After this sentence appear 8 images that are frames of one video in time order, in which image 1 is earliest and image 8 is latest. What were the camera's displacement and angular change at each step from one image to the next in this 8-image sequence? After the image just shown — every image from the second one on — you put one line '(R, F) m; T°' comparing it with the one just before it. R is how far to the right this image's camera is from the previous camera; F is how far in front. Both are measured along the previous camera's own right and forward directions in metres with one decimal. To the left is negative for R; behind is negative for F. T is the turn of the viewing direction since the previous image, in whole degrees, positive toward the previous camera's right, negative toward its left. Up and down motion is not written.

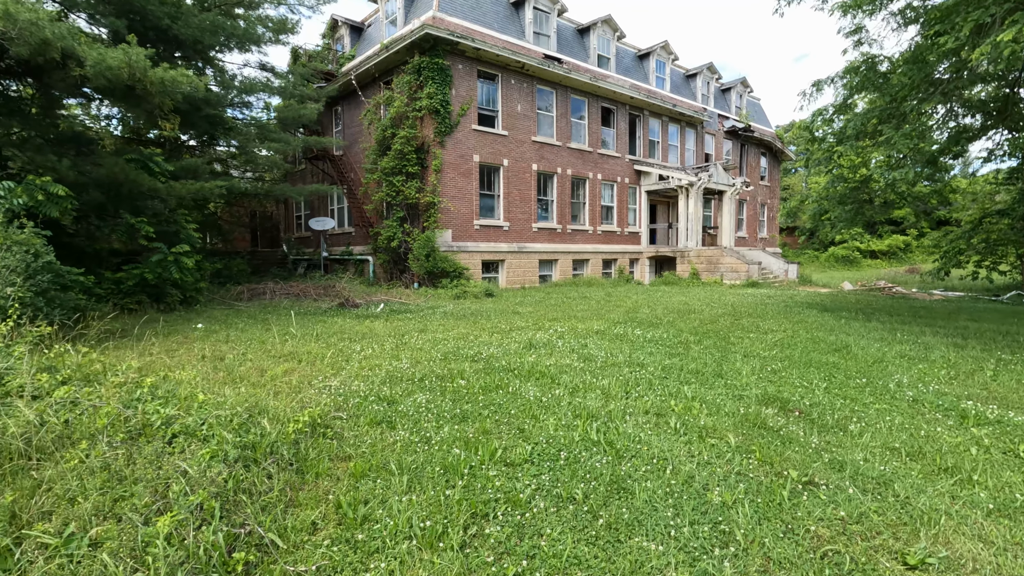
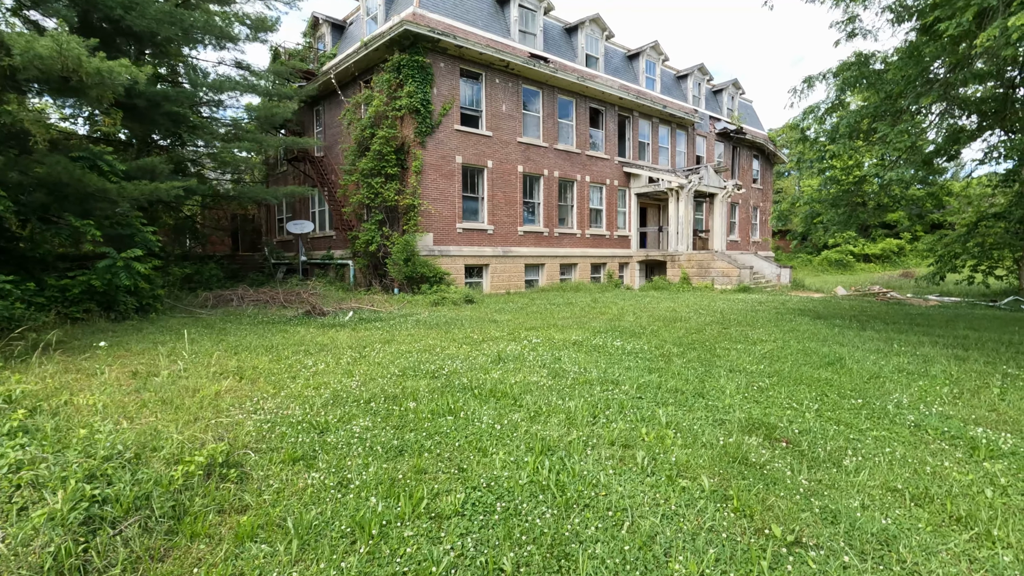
(+0.3, +0.5) m; 0°
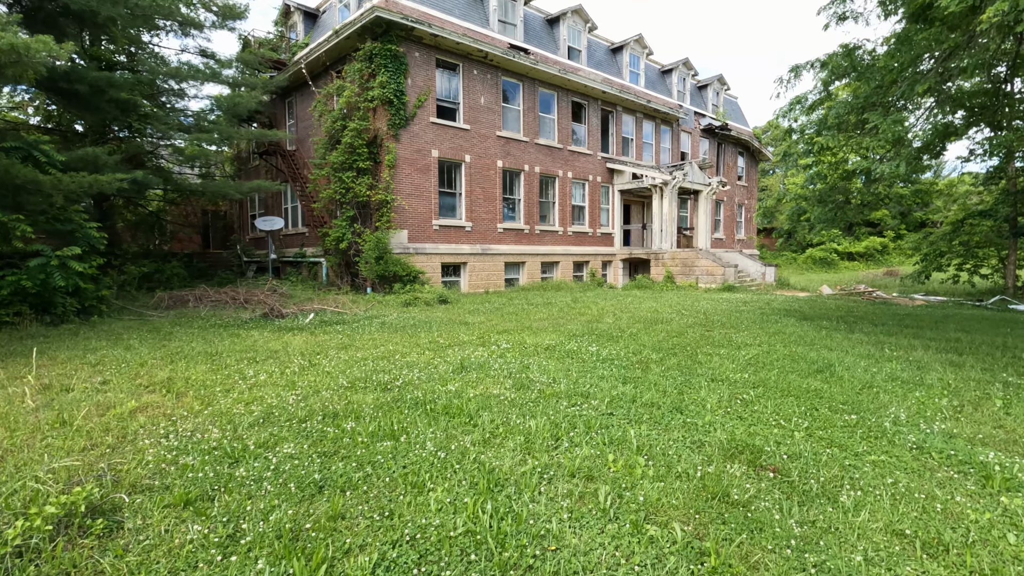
(+0.2, +0.5) m; +1°
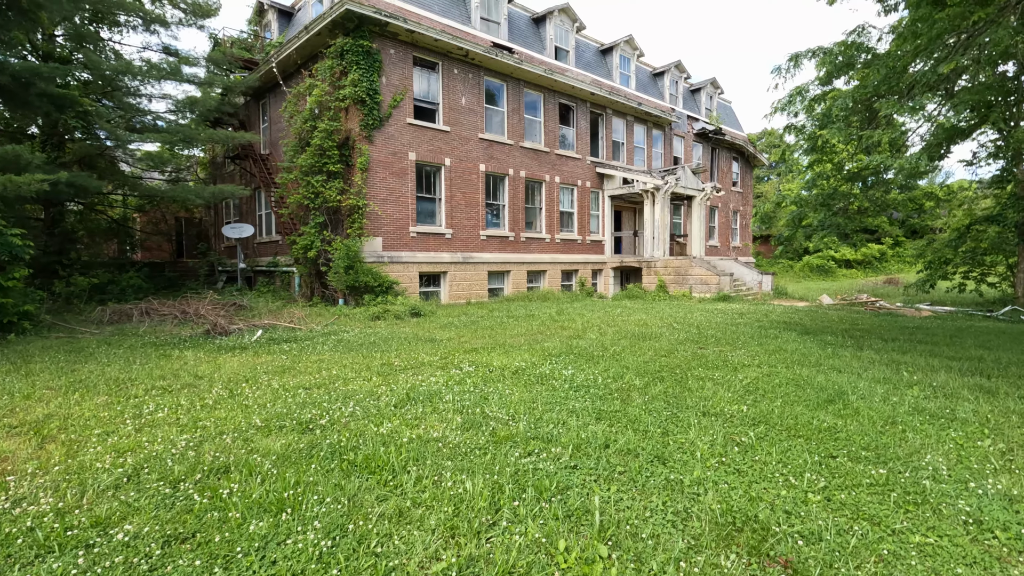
(+0.3, +0.8) m; 0°
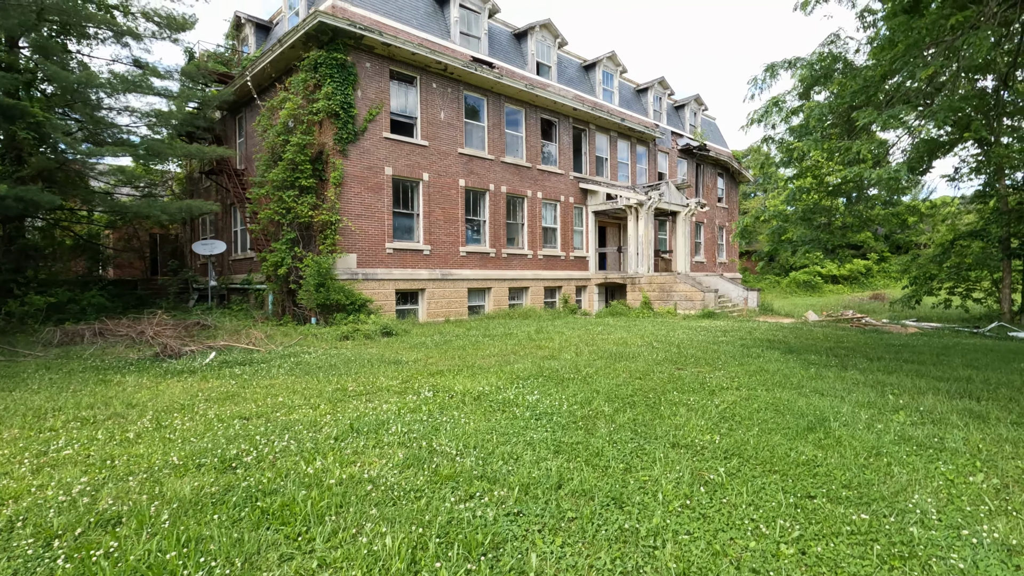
(+0.3, +0.3) m; +1°
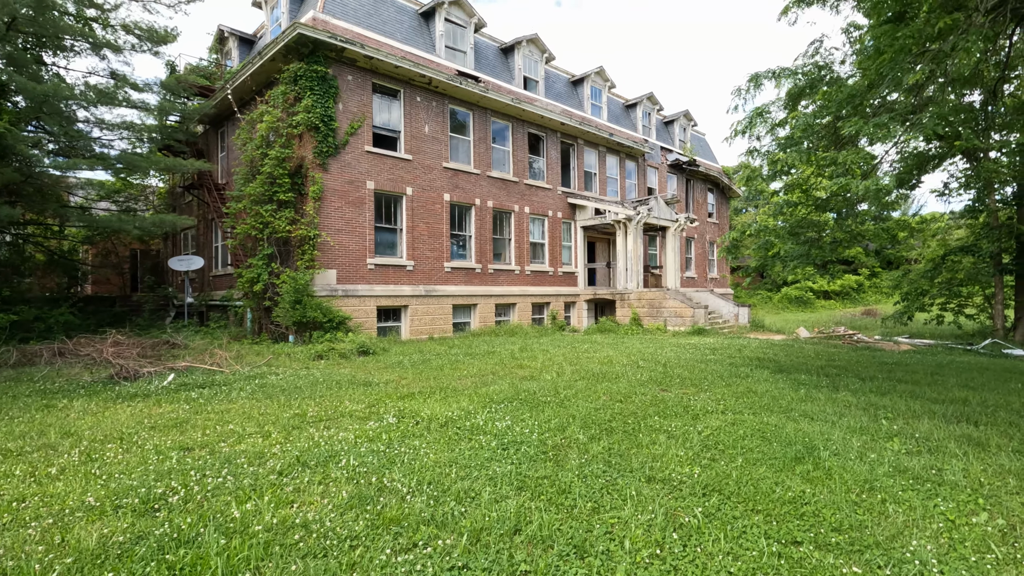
(+0.2, +0.3) m; +1°
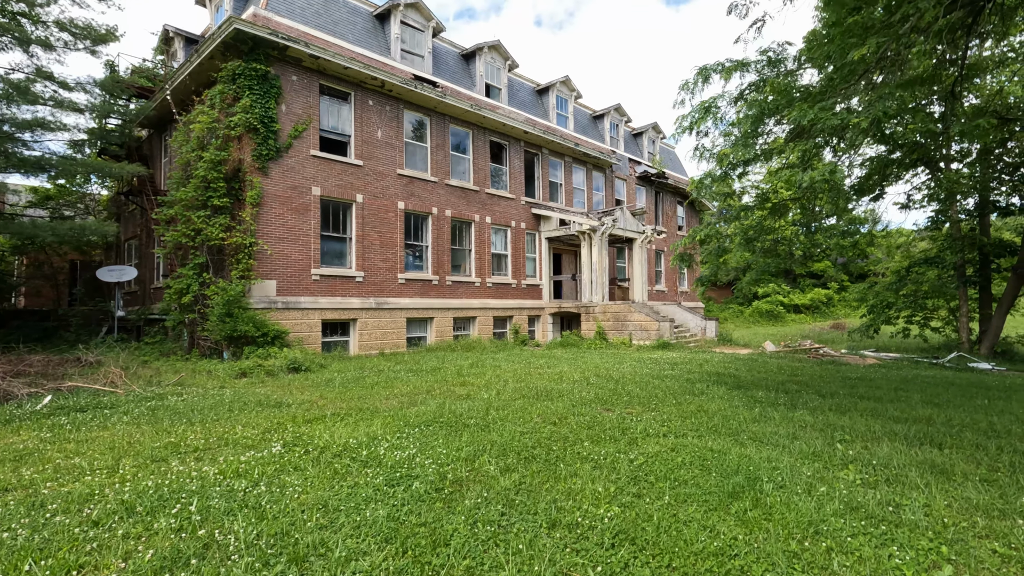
(+0.5, +0.6) m; +2°
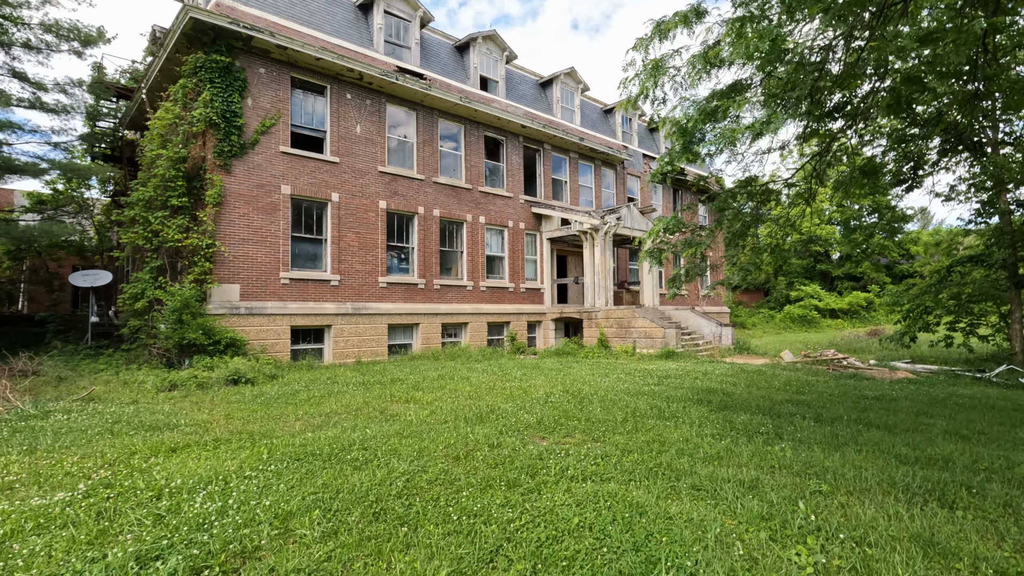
(+1.1, +1.0) m; -4°
